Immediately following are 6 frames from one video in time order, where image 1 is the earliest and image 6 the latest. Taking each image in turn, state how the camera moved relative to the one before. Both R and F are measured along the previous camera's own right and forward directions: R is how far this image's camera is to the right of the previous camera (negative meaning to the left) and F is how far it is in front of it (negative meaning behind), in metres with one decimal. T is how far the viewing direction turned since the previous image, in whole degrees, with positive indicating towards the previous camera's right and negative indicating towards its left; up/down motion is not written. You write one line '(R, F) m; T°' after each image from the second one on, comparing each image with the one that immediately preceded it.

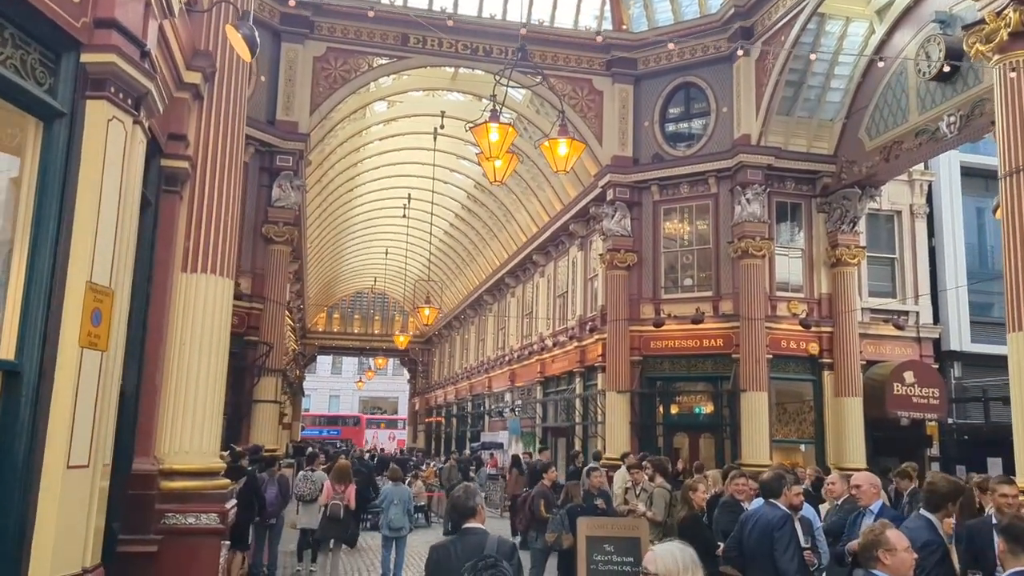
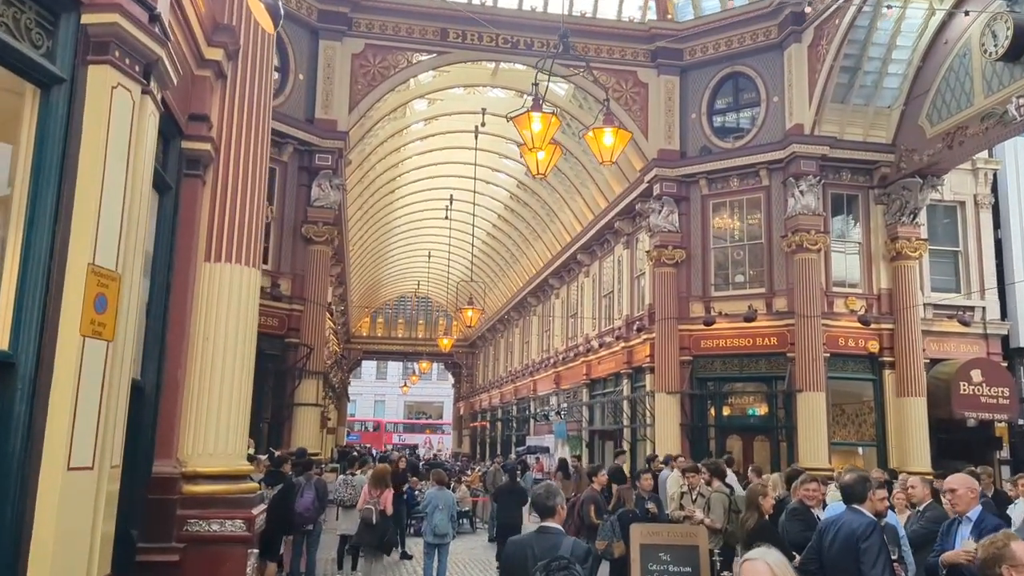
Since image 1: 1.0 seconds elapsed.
(0.0, +0.5) m; -3°
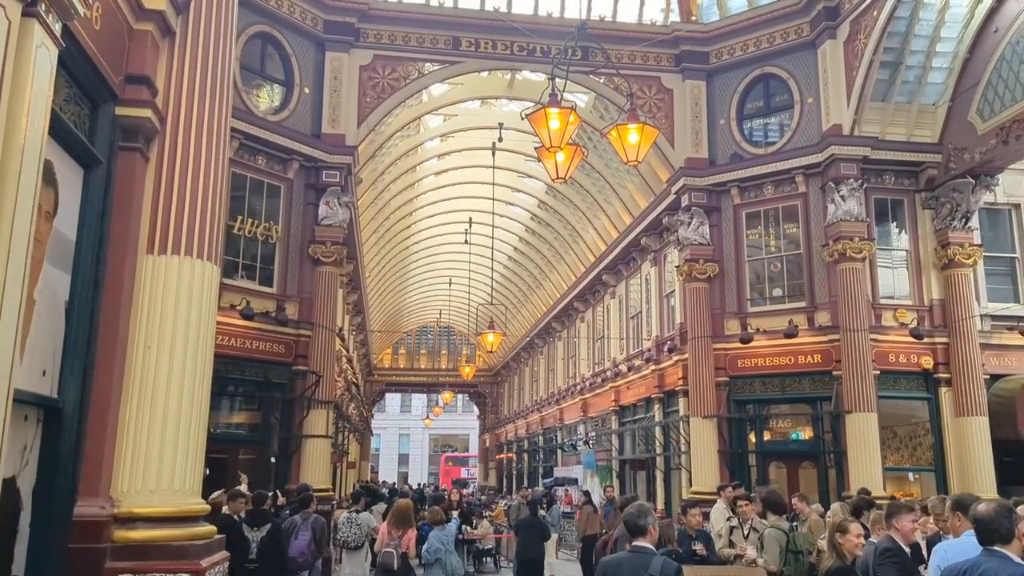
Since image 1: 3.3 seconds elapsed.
(+0.1, +1.2) m; -2°
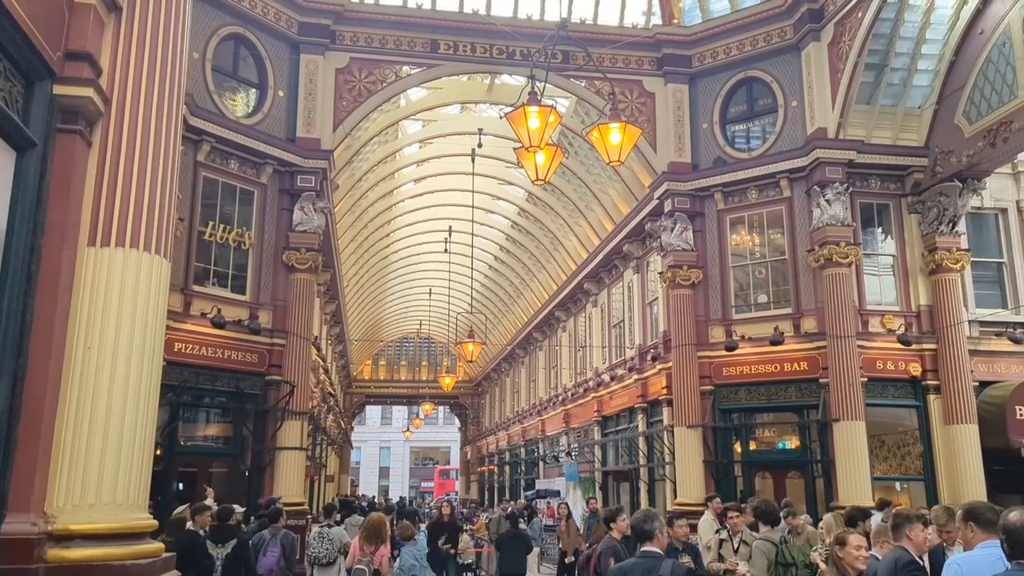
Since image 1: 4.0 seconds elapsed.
(0.0, +0.4) m; +1°
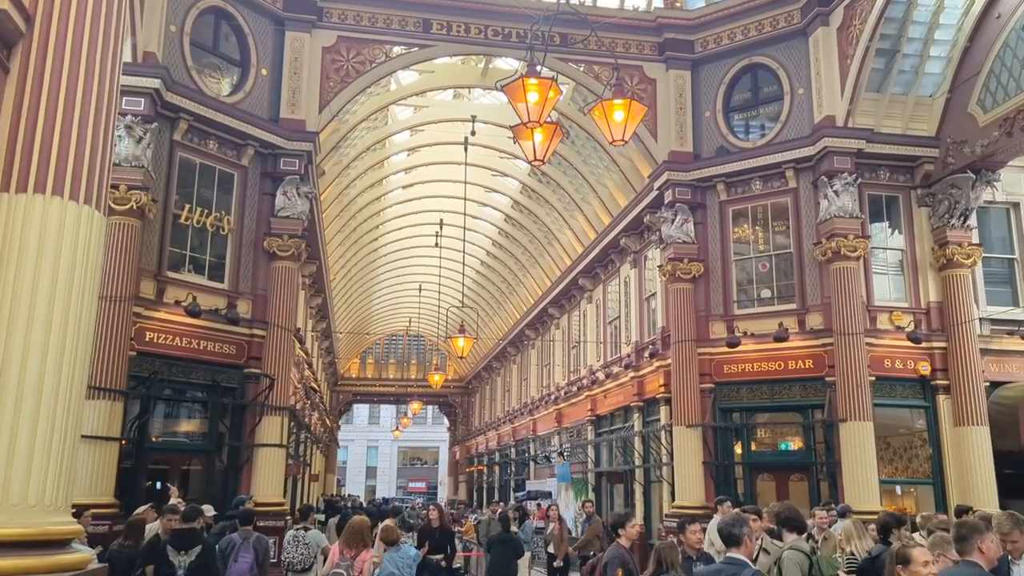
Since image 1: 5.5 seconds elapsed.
(0.0, +0.8) m; +1°
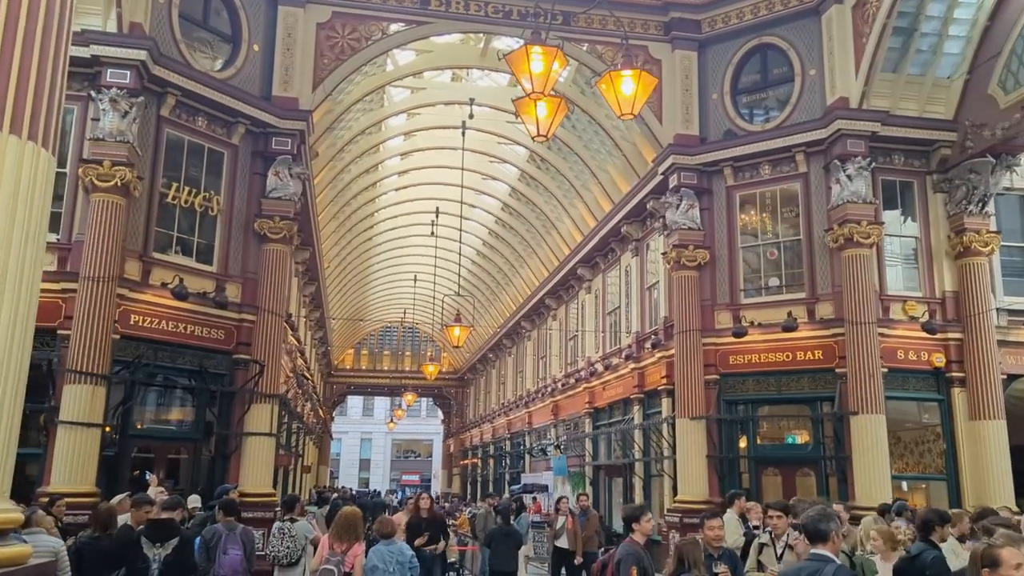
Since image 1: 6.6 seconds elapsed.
(-0.1, +0.6) m; 0°
